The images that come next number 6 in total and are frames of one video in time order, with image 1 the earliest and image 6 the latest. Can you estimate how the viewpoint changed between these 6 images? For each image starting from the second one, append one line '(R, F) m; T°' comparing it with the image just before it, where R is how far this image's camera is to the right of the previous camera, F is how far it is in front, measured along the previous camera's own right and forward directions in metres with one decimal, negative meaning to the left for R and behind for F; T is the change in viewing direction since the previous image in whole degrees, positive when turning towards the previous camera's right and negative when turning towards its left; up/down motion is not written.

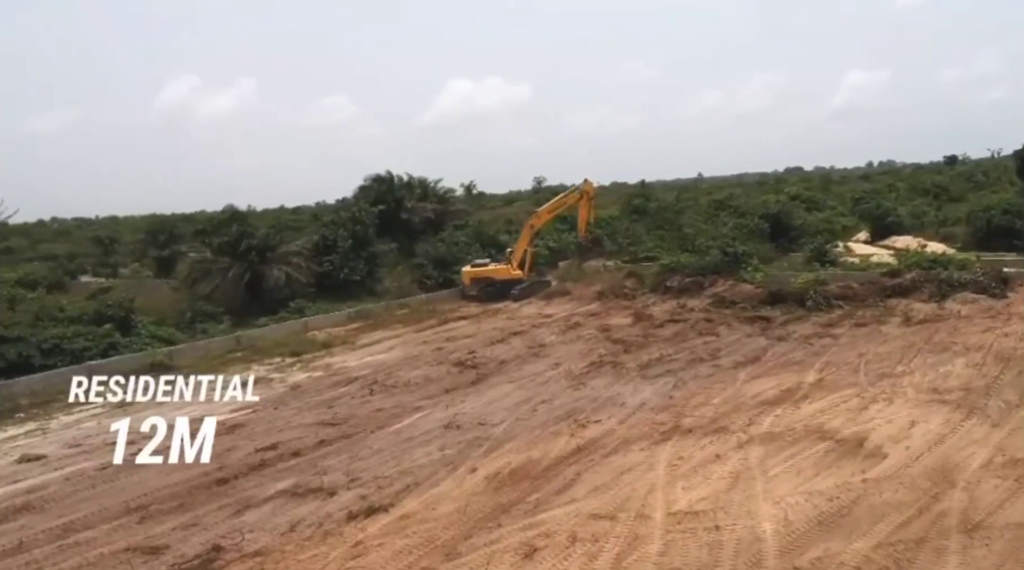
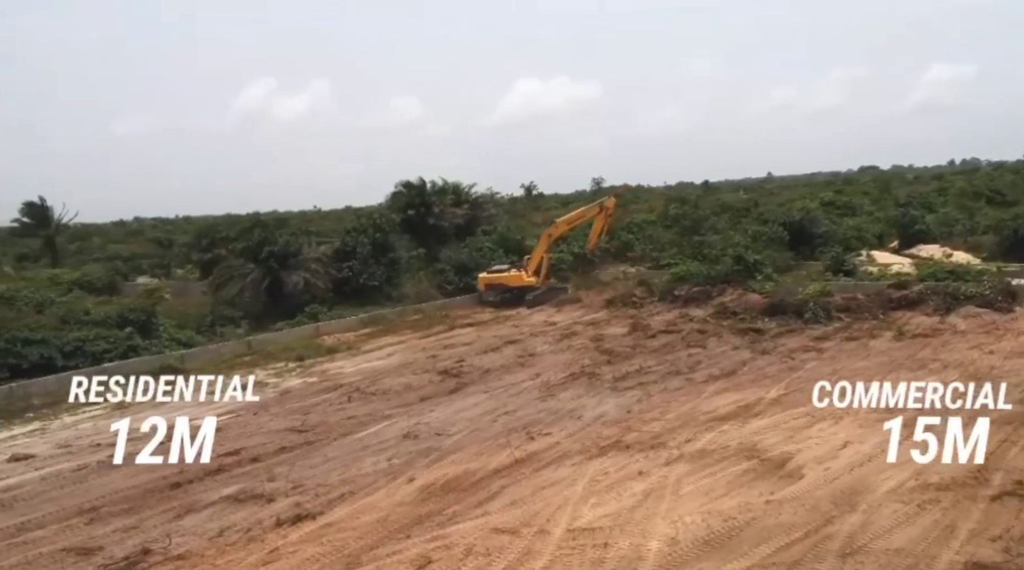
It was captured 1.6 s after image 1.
(+1.1, -0.1) m; -4°
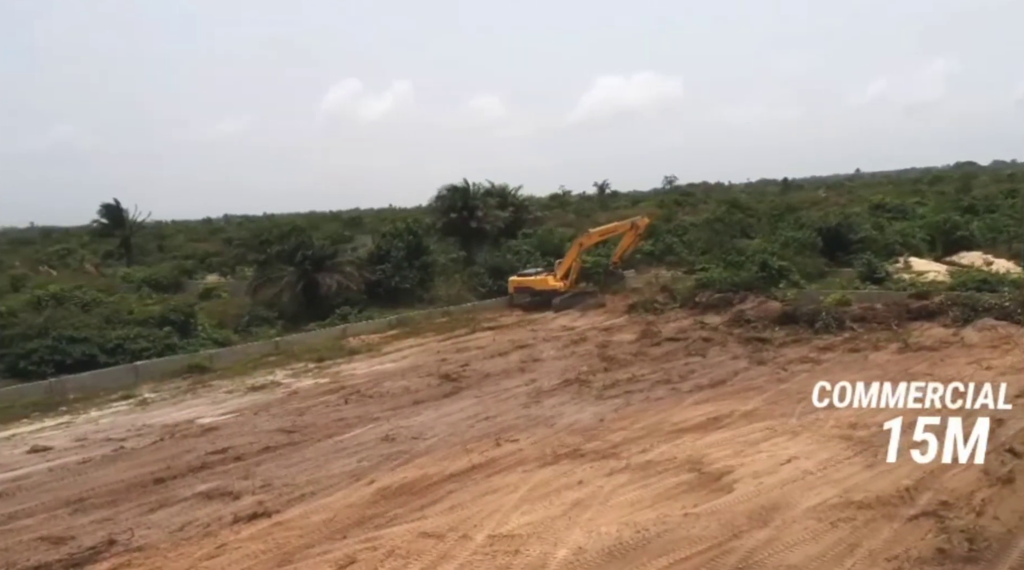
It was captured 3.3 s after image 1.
(+1.0, -0.2) m; -5°
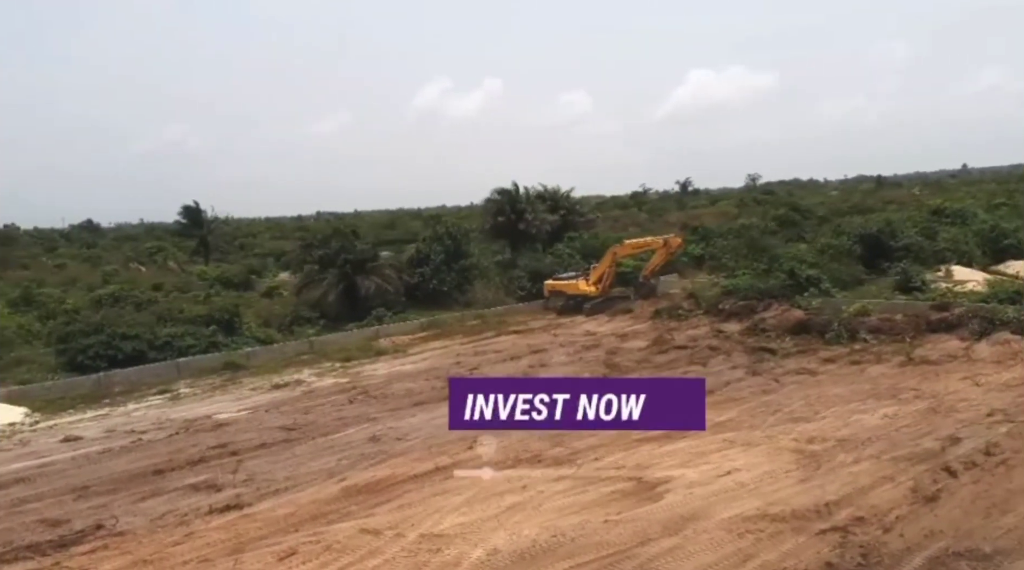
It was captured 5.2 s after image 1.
(+1.1, -0.4) m; -5°
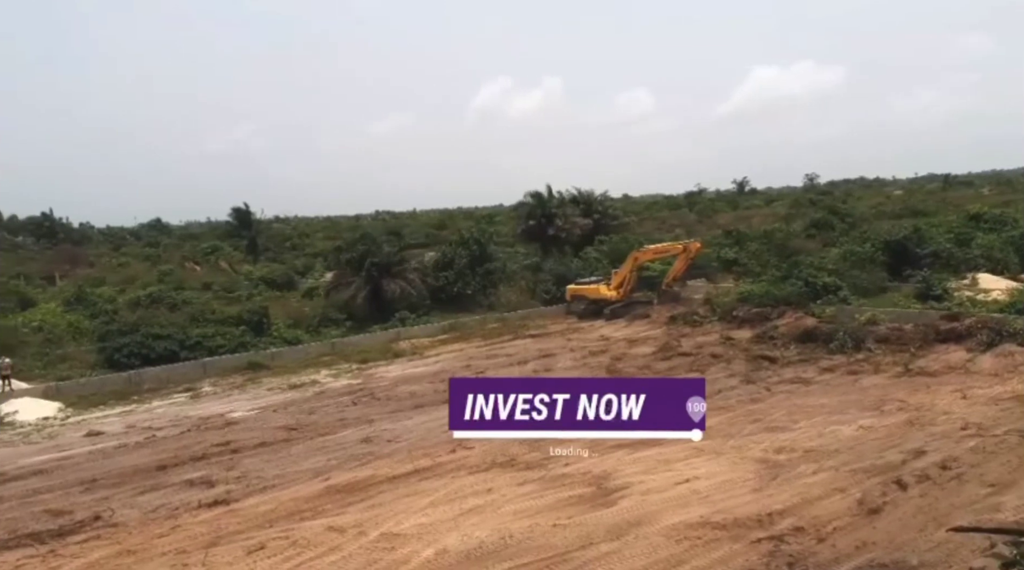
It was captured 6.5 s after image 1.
(+0.8, -0.3) m; -3°
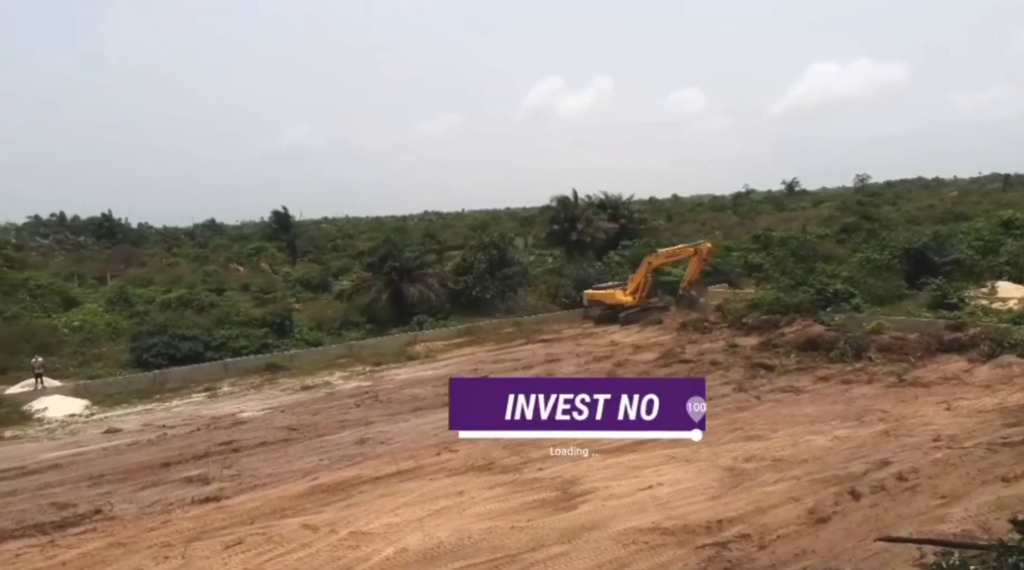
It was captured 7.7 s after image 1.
(+0.7, -0.3) m; -3°
